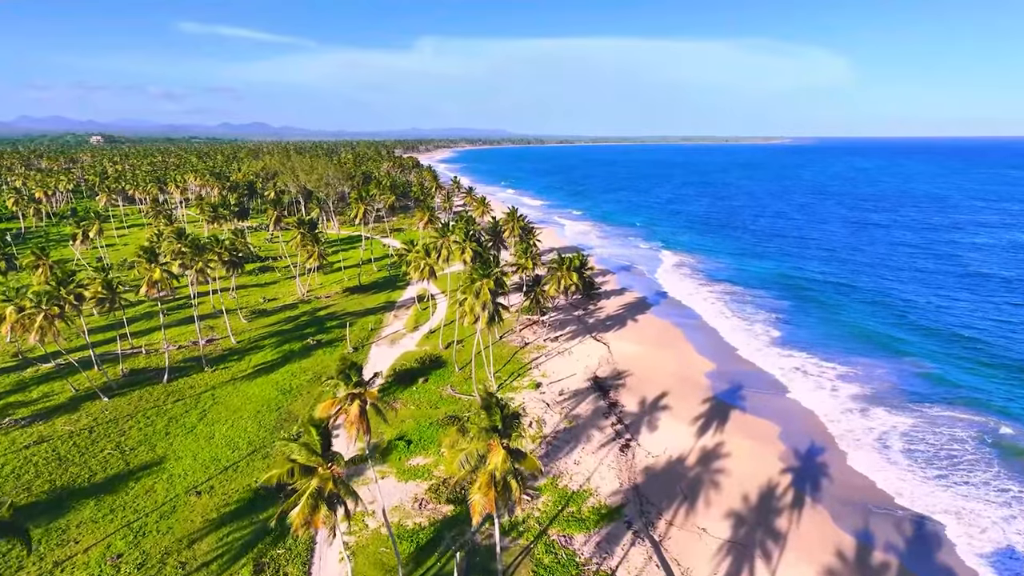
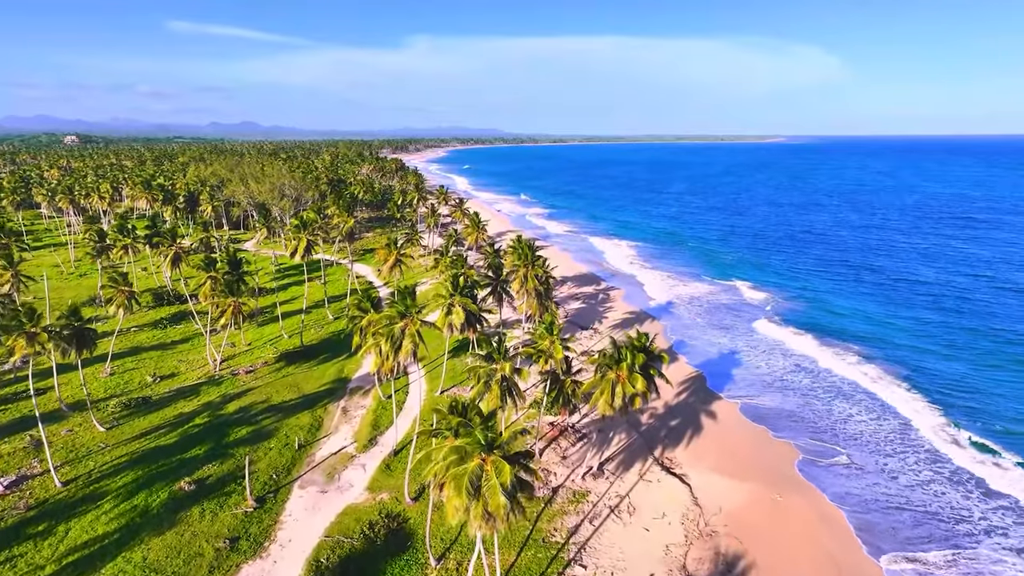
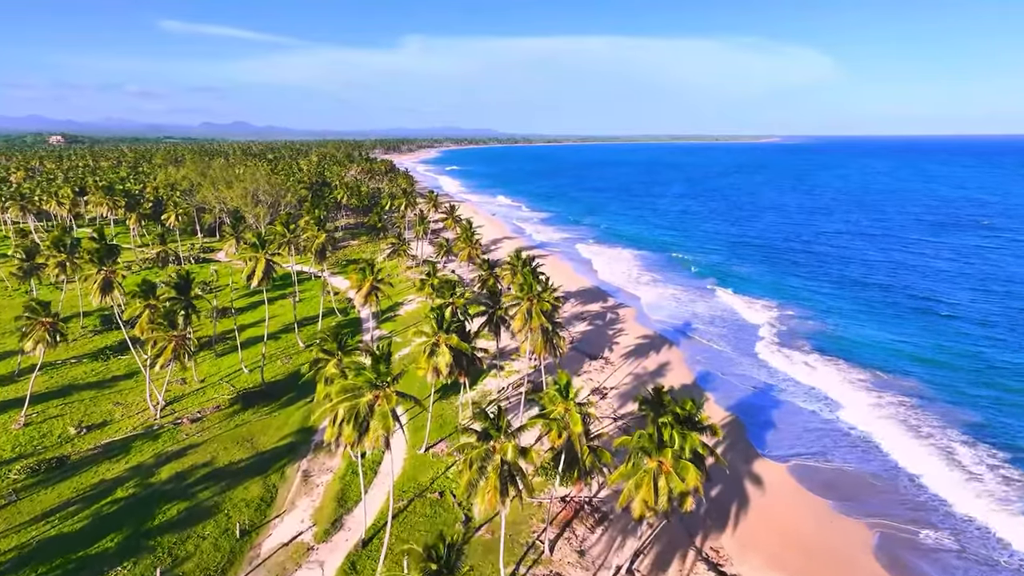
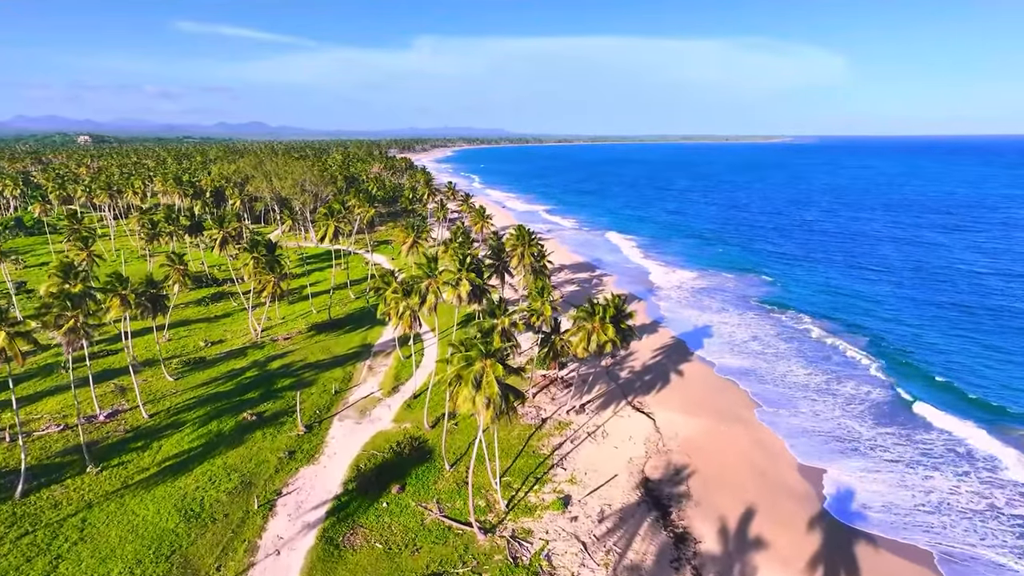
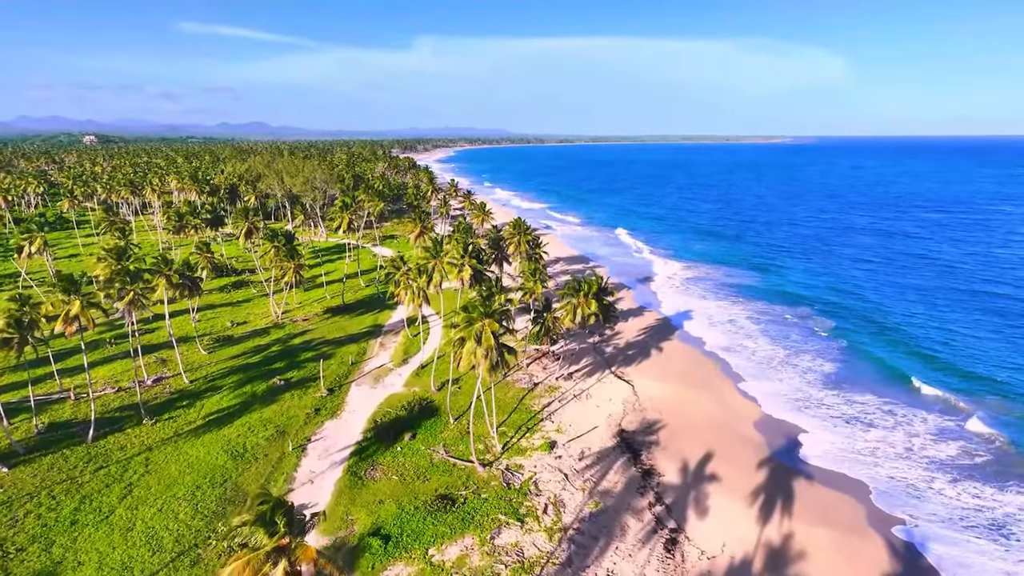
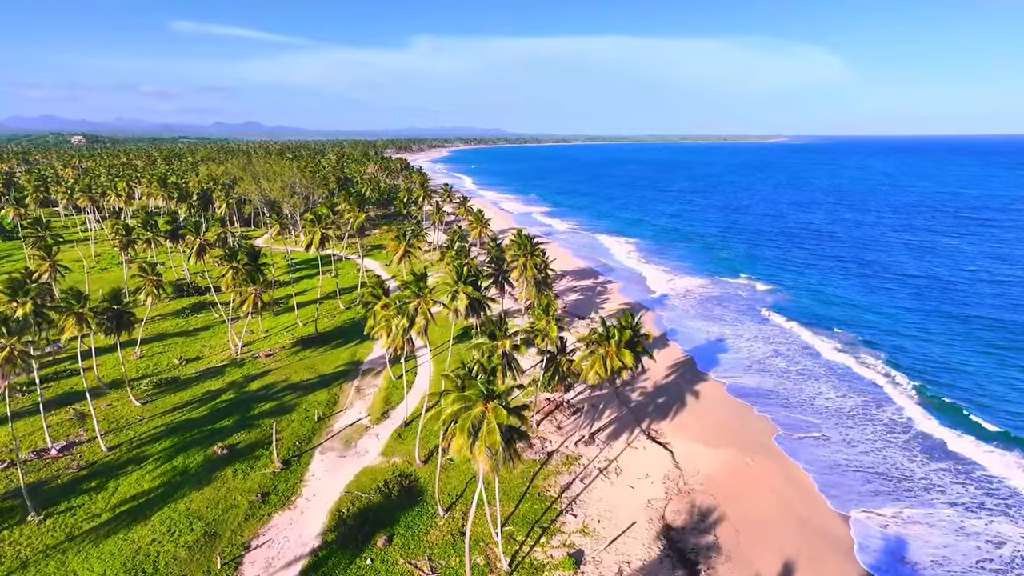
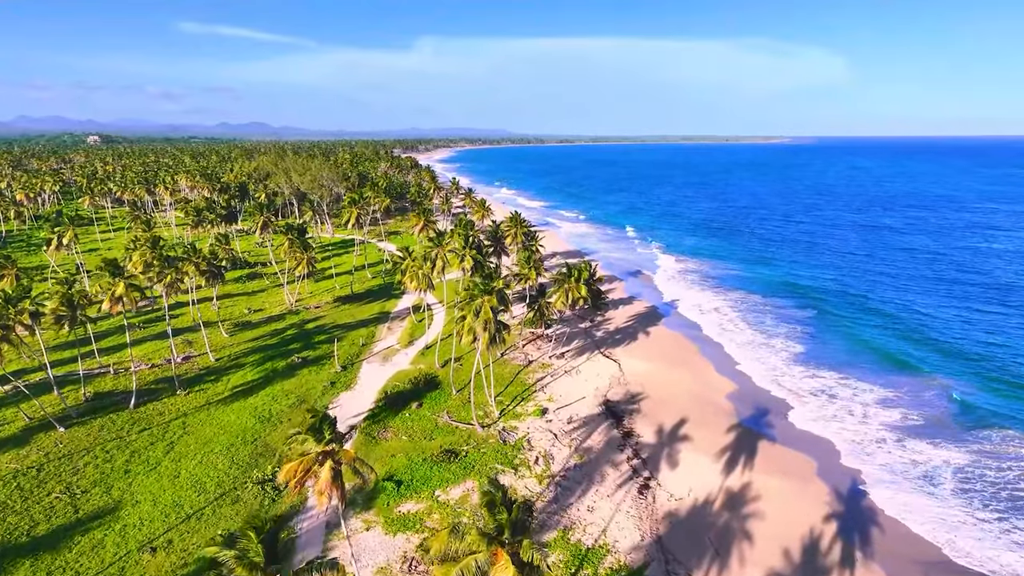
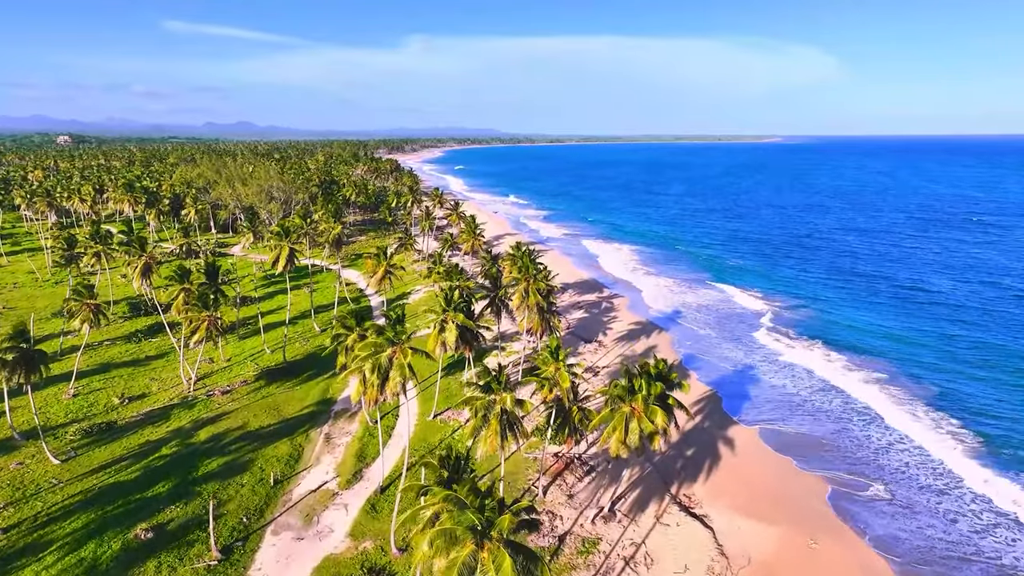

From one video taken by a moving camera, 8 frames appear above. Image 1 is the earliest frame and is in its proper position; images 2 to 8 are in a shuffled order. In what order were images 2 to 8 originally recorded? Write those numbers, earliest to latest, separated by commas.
7, 5, 4, 6, 2, 8, 3
